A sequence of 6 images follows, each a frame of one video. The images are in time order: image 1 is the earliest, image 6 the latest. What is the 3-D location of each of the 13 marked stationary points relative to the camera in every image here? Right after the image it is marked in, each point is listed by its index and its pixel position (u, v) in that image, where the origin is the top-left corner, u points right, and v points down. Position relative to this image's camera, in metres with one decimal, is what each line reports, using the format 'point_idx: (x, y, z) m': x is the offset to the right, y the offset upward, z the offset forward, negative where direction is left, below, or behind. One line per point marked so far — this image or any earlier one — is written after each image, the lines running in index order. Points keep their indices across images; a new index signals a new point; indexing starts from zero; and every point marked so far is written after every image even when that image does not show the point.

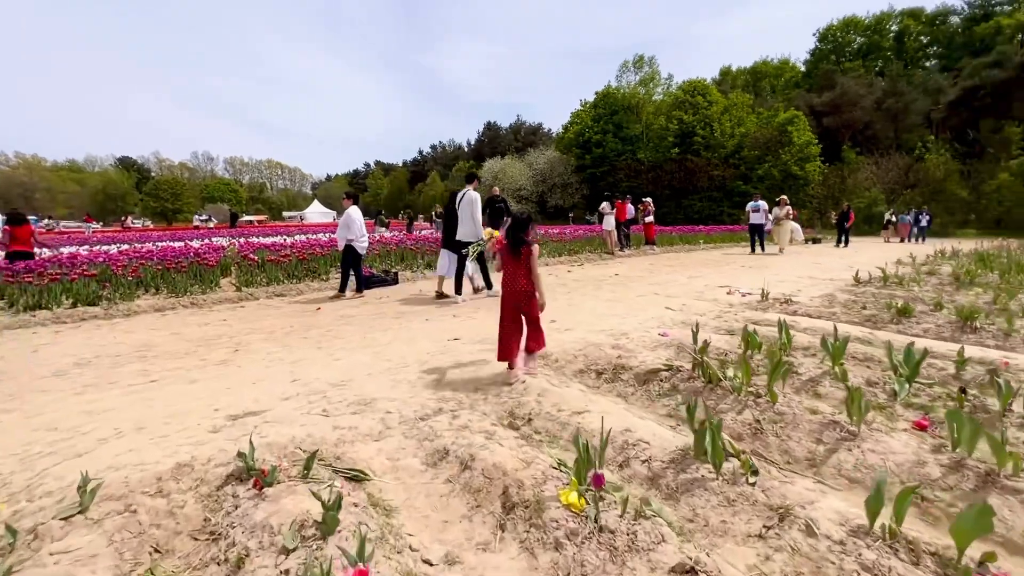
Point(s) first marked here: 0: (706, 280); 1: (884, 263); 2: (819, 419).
0: (+4.5, +0.2, +10.8) m
1: (+10.8, +0.7, +13.6) m
2: (+2.2, -0.9, +3.4) m
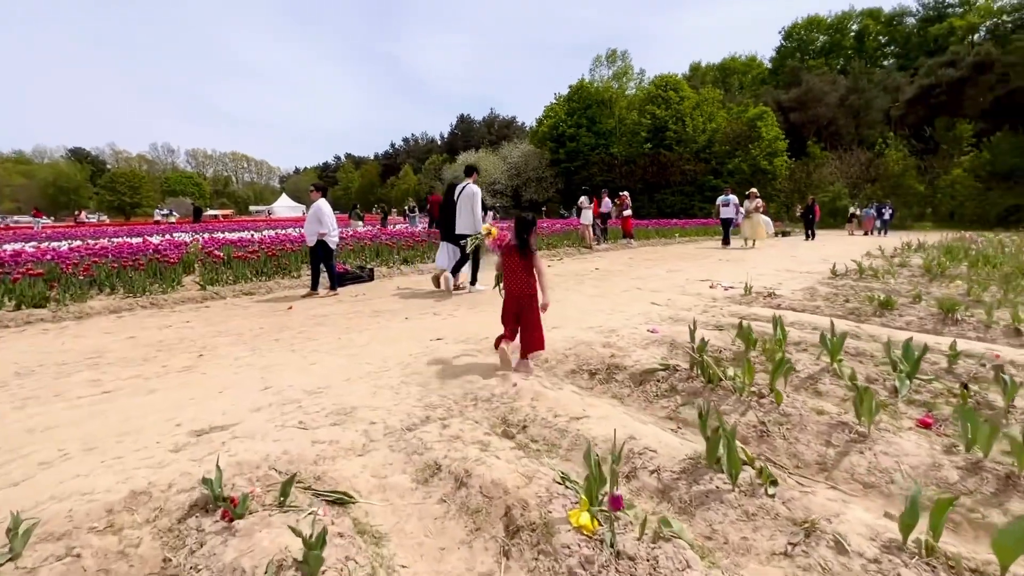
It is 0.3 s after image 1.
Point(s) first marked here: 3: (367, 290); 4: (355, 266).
0: (+4.0, +0.3, +10.8) m
1: (+10.2, +1.0, +13.9) m
2: (+2.2, -0.9, +3.2) m
3: (-3.0, -0.1, +9.7) m
4: (-3.9, +0.5, +11.7) m
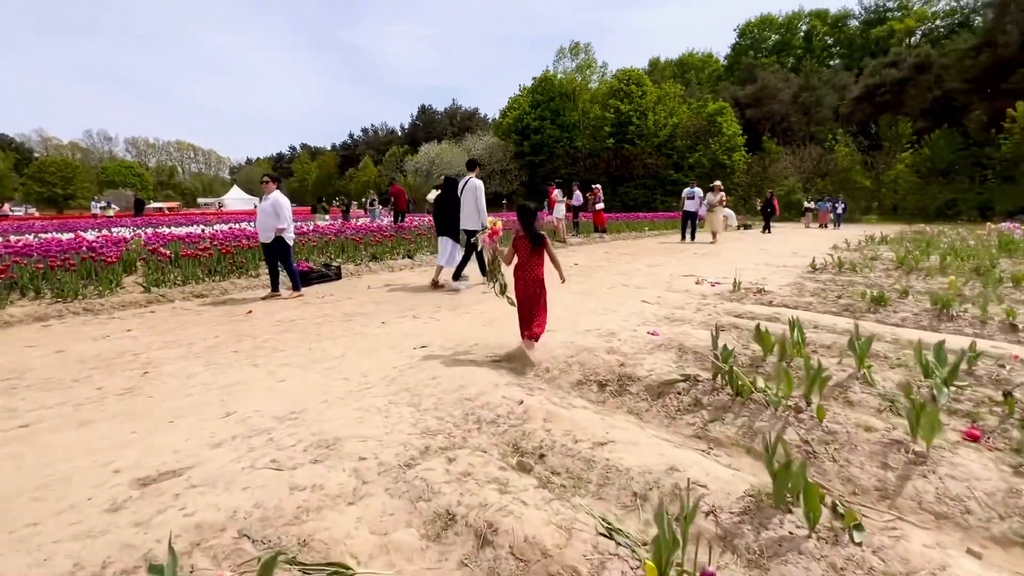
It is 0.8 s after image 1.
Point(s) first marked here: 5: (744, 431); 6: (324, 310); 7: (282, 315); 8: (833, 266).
0: (+3.5, +0.4, +10.6) m
1: (+9.4, +1.2, +14.1) m
2: (+2.3, -0.9, +2.9) m
3: (-3.4, 0.0, +8.9) m
4: (-4.5, +0.6, +10.9) m
5: (+1.6, -1.0, +3.3) m
6: (-3.0, -0.3, +7.4) m
7: (-3.5, -0.4, +7.1) m
8: (+6.8, +0.5, +9.9) m
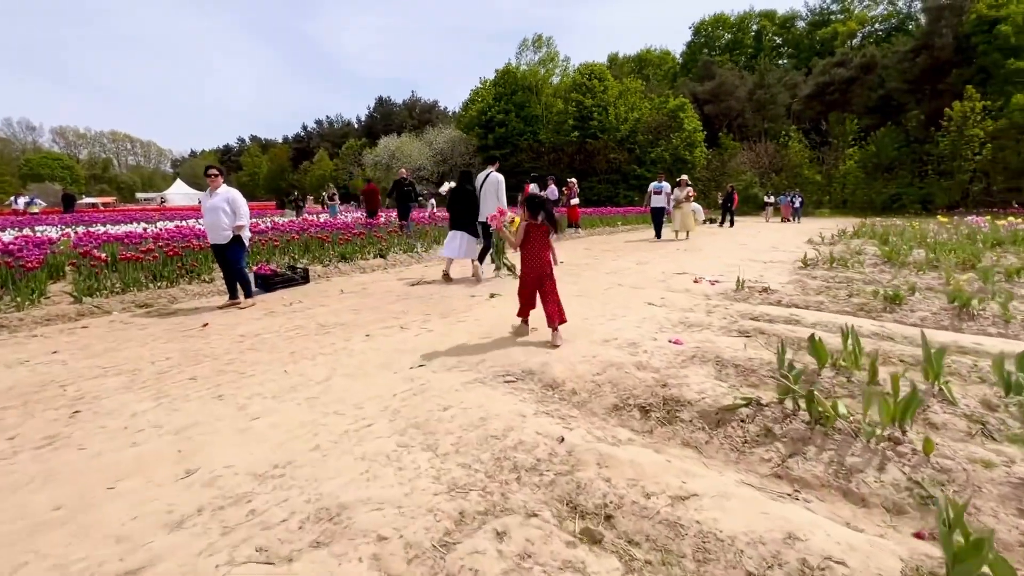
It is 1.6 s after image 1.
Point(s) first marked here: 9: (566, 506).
0: (+3.2, +0.5, +10.2) m
1: (+8.7, +1.4, +14.2) m
2: (+2.6, -1.0, +2.5) m
3: (-3.6, -0.1, +8.0) m
4: (-4.8, +0.5, +9.8) m
5: (+1.9, -1.1, +2.8) m
6: (-3.0, -0.4, +6.5) m
7: (-3.5, -0.5, +6.2) m
8: (+6.5, +0.6, +9.8) m
9: (+0.3, -1.2, +2.5) m
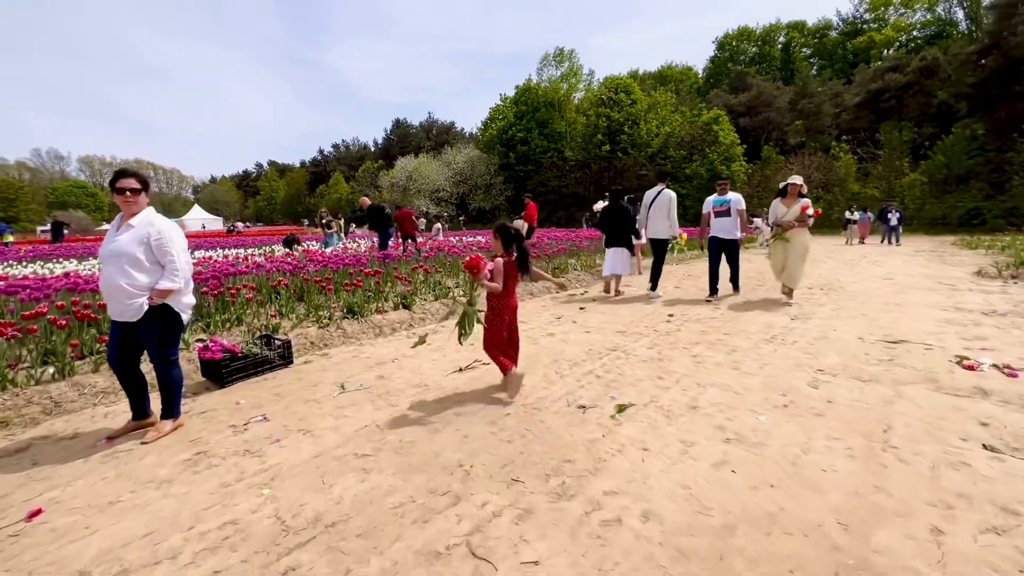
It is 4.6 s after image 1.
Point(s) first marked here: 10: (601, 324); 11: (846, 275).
0: (+4.5, -0.5, +6.6) m
1: (+10.2, +0.3, +10.4) m
2: (+3.7, -1.7, -1.2) m
3: (-2.3, -1.1, +4.6) m
4: (-3.5, -0.6, +6.5) m
5: (+3.0, -1.7, -0.9) m
6: (-1.8, -1.3, +3.0) m
7: (-2.3, -1.4, +2.7) m
8: (+7.8, -0.4, +6.0) m
9: (+1.4, -1.8, -1.1) m
10: (+1.4, -0.5, +7.1) m
11: (+8.0, +0.3, +11.3) m
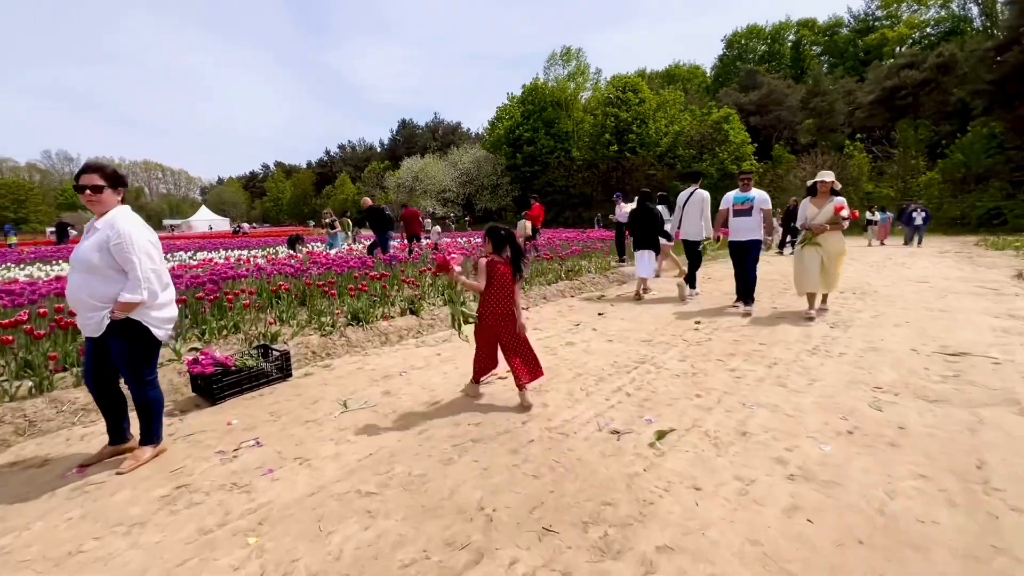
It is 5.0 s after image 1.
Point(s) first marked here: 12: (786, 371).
0: (+4.7, -0.6, +6.0) m
1: (+10.4, +0.2, +9.8) m
2: (+3.8, -1.7, -1.7) m
3: (-2.1, -1.2, +4.1) m
4: (-3.3, -0.6, +6.0) m
5: (+3.1, -1.8, -1.4) m
6: (-1.6, -1.4, +2.5) m
7: (-2.2, -1.5, +2.3) m
8: (+8.0, -0.4, +5.5) m
9: (+1.5, -1.9, -1.6) m
10: (+1.6, -0.6, +6.6) m
11: (+8.3, +0.2, +10.7) m
12: (+2.8, -0.8, +4.8) m
